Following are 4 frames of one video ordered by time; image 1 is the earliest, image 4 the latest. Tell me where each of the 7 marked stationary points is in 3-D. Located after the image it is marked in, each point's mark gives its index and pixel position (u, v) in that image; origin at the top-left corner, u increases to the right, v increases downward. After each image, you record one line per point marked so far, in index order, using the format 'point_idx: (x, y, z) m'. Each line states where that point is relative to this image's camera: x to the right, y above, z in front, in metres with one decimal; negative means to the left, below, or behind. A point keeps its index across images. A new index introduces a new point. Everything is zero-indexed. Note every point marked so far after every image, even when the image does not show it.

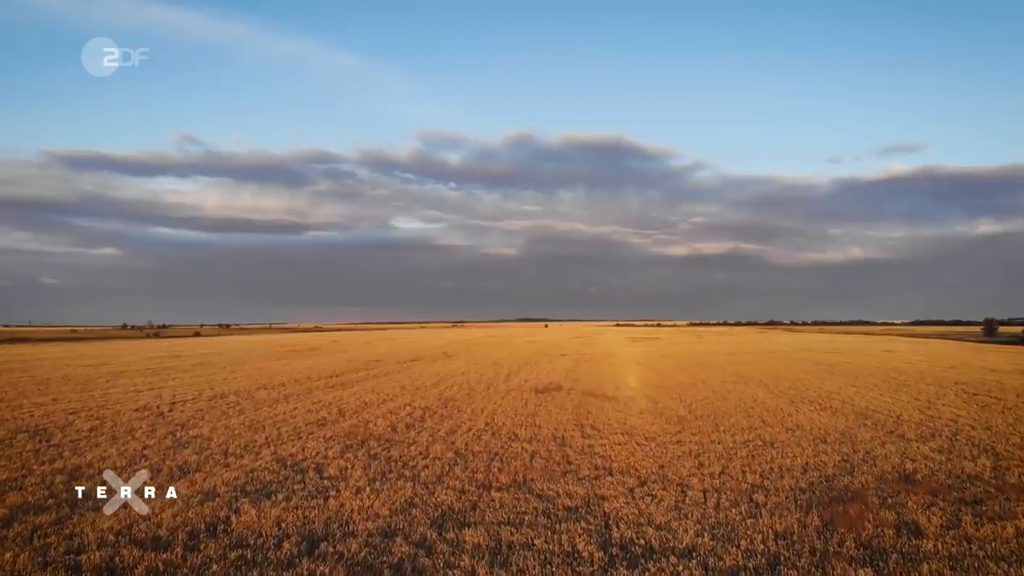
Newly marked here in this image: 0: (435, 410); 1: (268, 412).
0: (-2.0, -3.2, +16.4) m
1: (-6.6, -3.4, +16.9) m
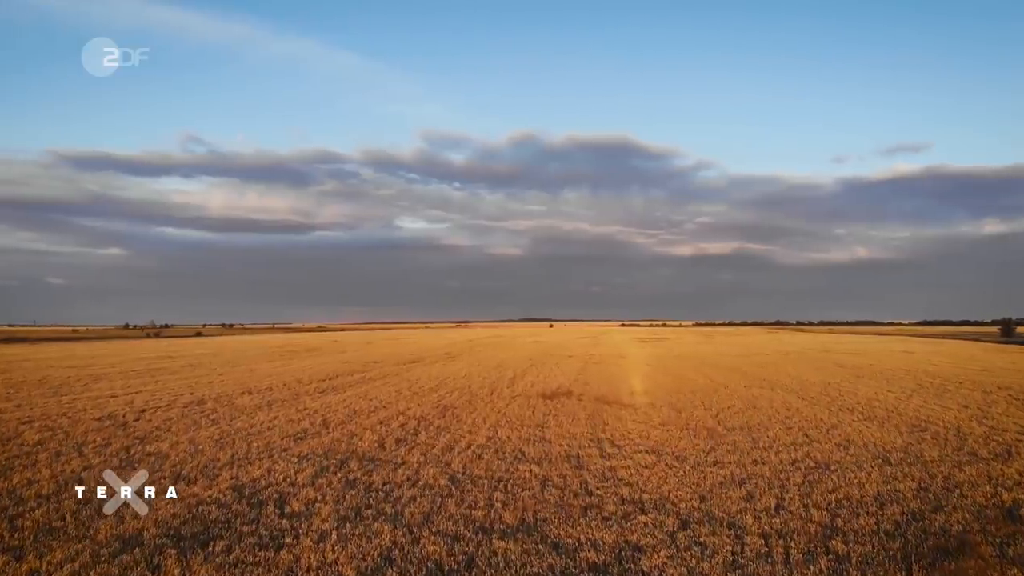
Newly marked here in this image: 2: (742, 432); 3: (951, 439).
0: (-1.9, -3.1, +14.5) m
1: (-6.4, -3.2, +15.0) m
2: (+4.9, -3.1, +13.3) m
3: (+9.0, -3.1, +12.8) m
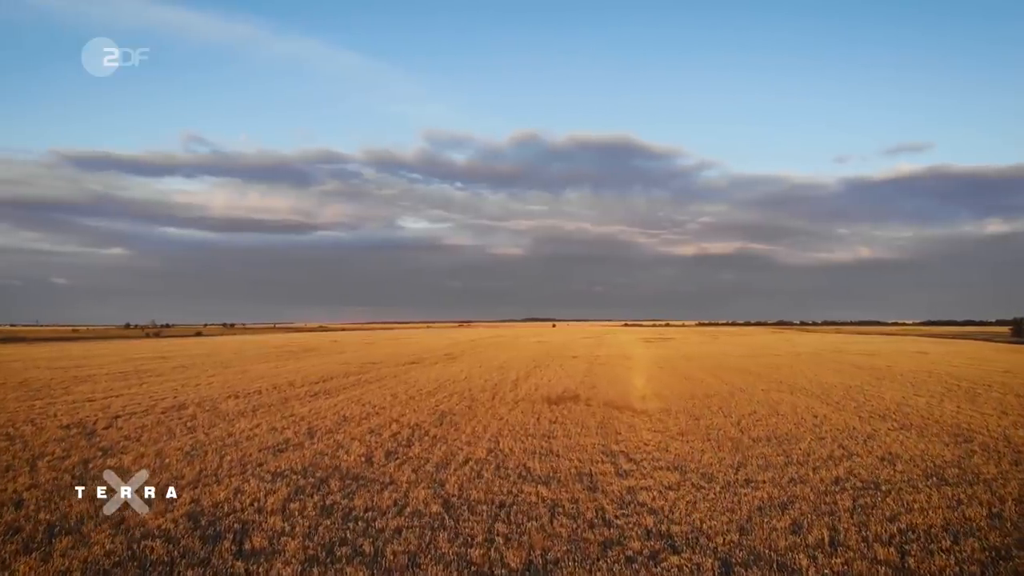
0: (-1.8, -3.0, +13.3) m
1: (-6.4, -3.1, +13.8) m
2: (+5.0, -3.0, +12.0) m
3: (+9.1, -3.0, +11.5) m
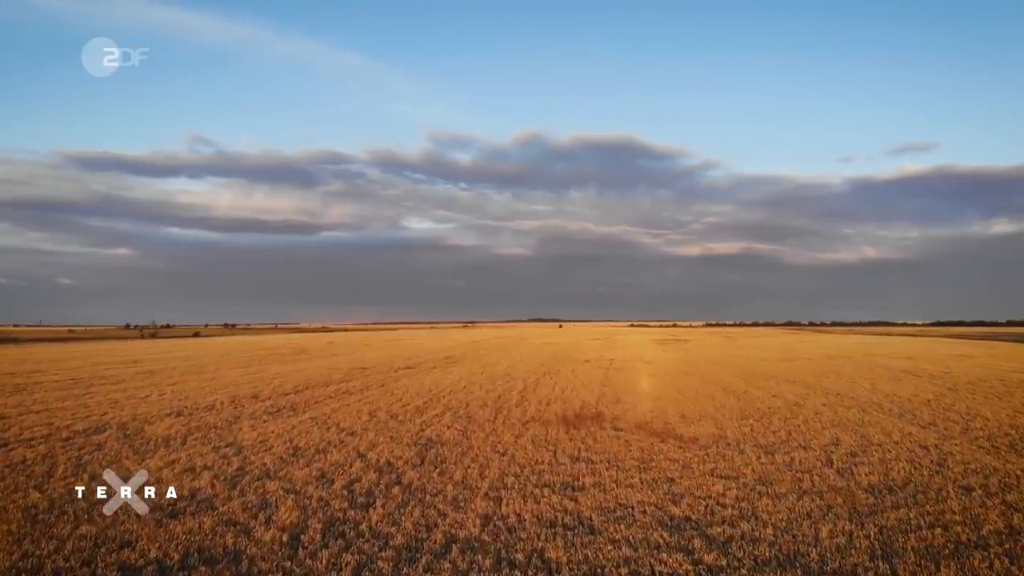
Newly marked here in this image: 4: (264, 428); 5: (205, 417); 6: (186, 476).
0: (-1.7, -2.8, +9.5) m
1: (-6.3, -2.9, +10.0) m
2: (+5.1, -2.8, +8.1) m
3: (+9.2, -2.8, +7.6) m
4: (-5.4, -3.1, +13.7) m
5: (-7.6, -3.2, +15.3) m
6: (-4.8, -2.9, +9.9) m
